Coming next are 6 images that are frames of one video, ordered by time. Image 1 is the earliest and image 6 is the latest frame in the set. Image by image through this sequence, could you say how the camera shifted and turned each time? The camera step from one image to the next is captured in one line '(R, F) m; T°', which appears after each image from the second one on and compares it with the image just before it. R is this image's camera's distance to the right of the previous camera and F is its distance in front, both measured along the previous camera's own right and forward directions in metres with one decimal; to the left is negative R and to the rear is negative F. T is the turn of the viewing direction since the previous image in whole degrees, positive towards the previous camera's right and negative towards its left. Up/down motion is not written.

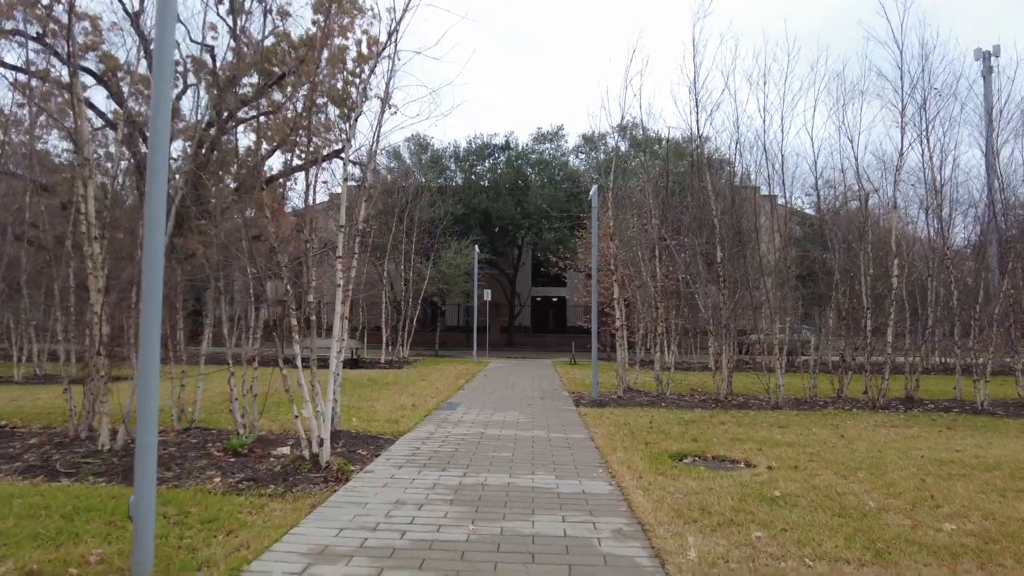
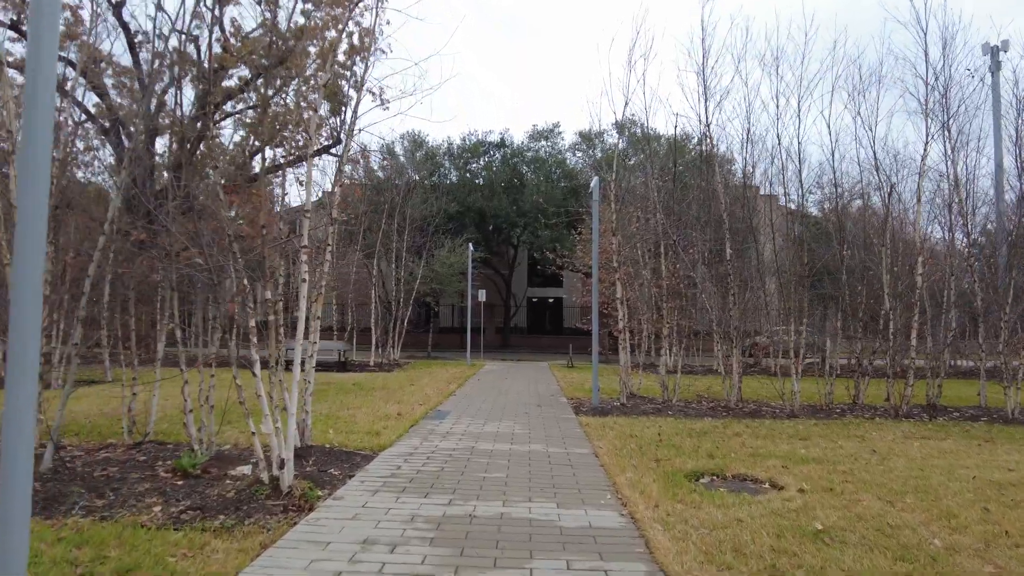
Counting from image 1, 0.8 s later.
(0.0, +0.9) m; 0°
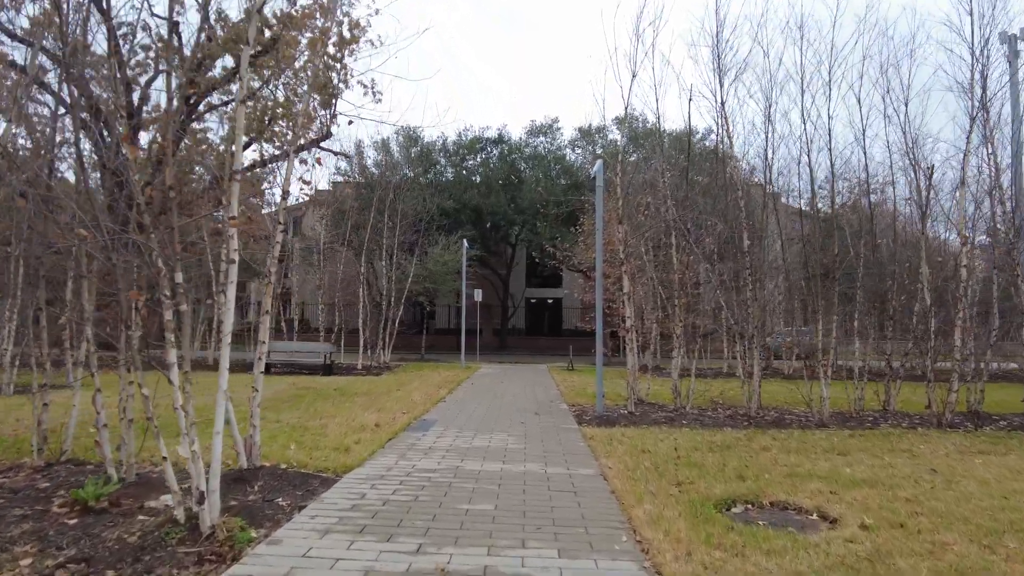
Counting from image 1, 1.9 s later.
(+0.1, +1.3) m; 0°
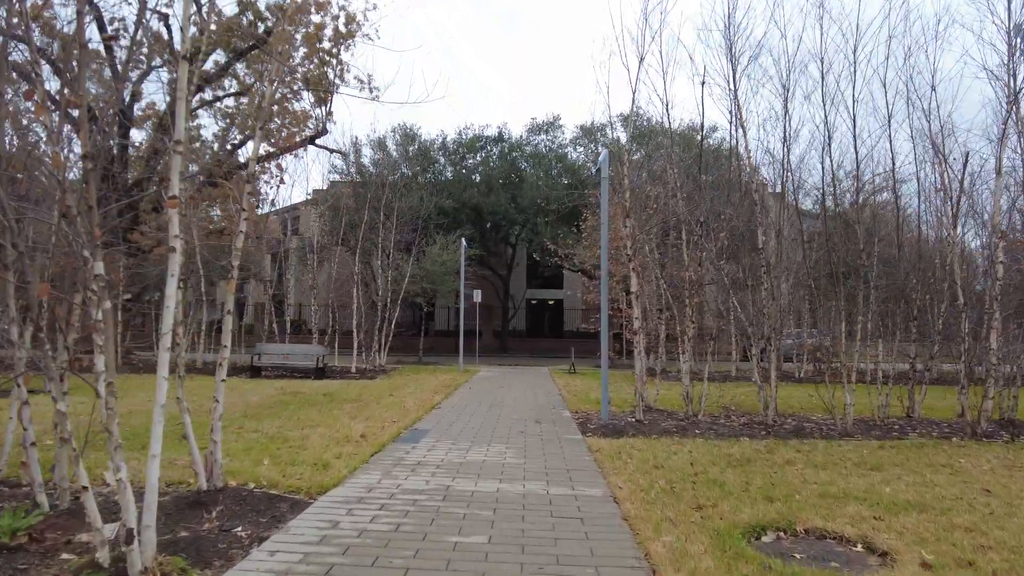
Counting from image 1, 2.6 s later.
(0.0, +0.8) m; 0°
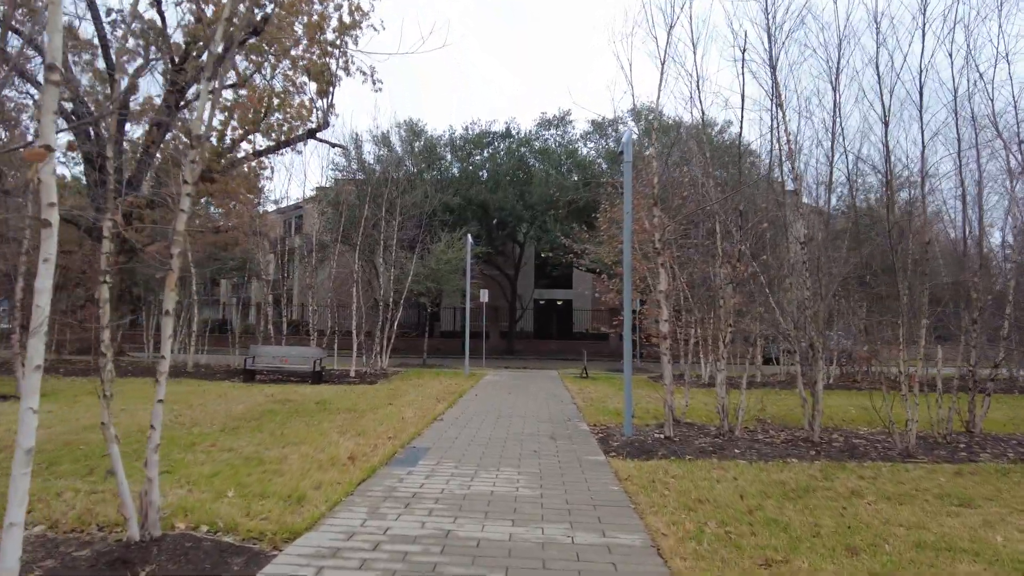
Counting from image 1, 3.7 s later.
(-0.1, +1.2) m; -1°
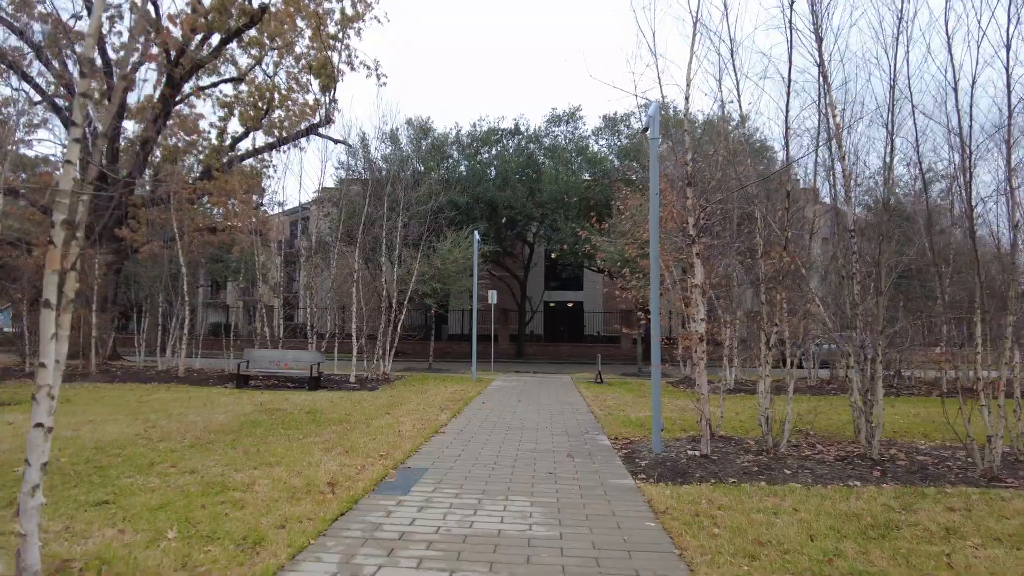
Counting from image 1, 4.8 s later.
(0.0, +1.2) m; -1°
